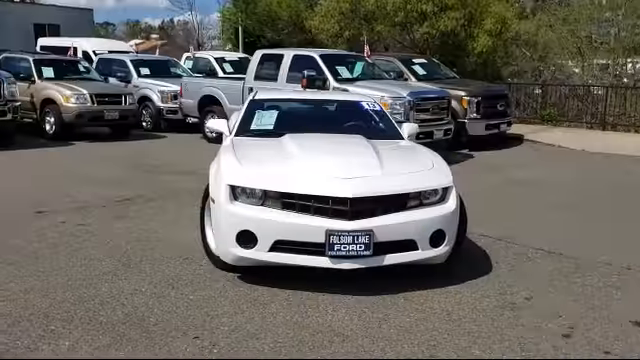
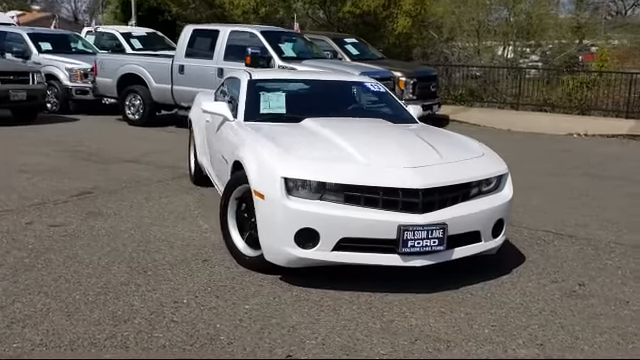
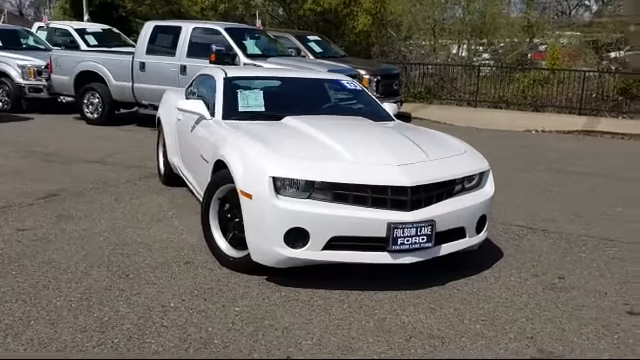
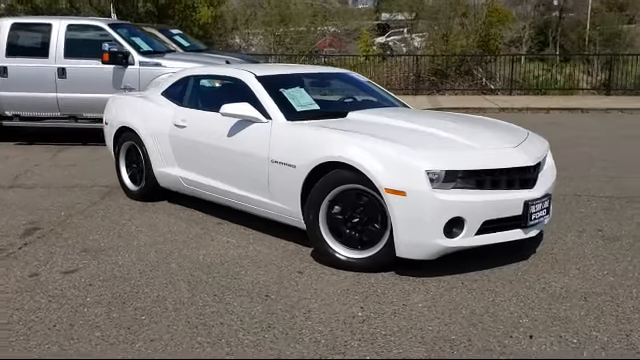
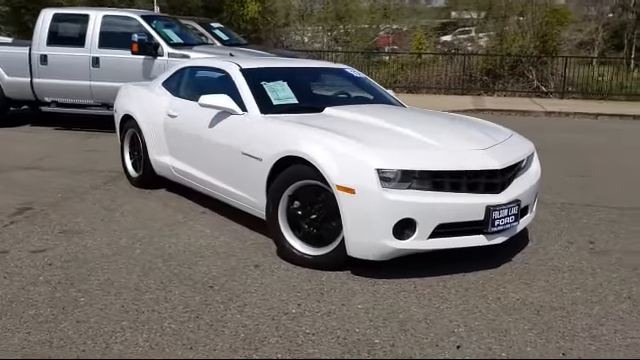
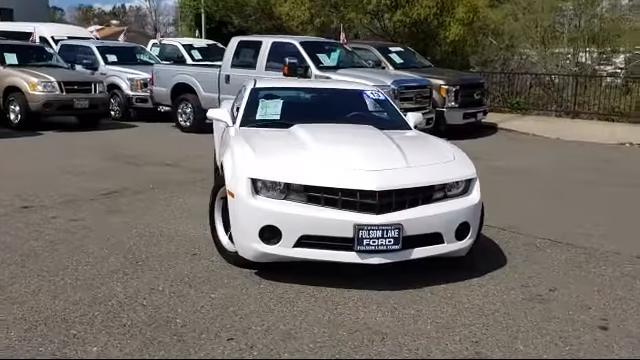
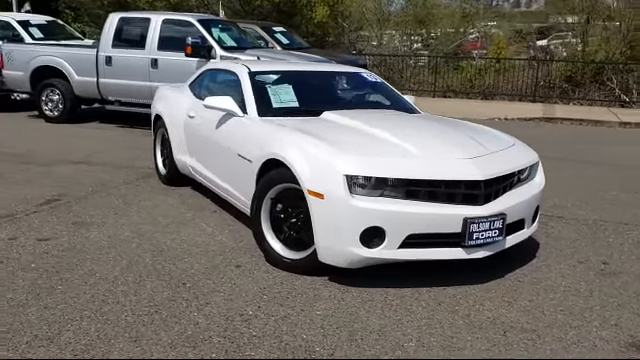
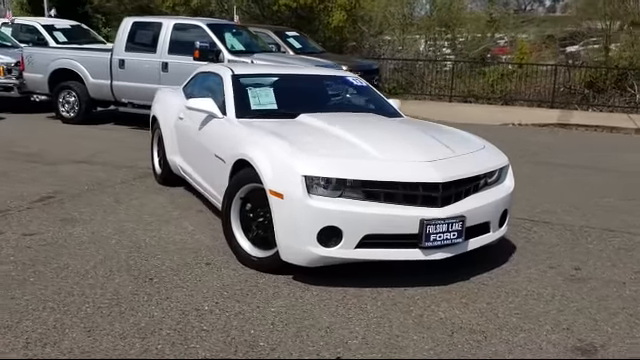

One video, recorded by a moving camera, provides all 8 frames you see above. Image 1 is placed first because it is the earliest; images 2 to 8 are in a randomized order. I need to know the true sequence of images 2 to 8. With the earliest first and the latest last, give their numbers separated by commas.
6, 2, 3, 8, 7, 5, 4
